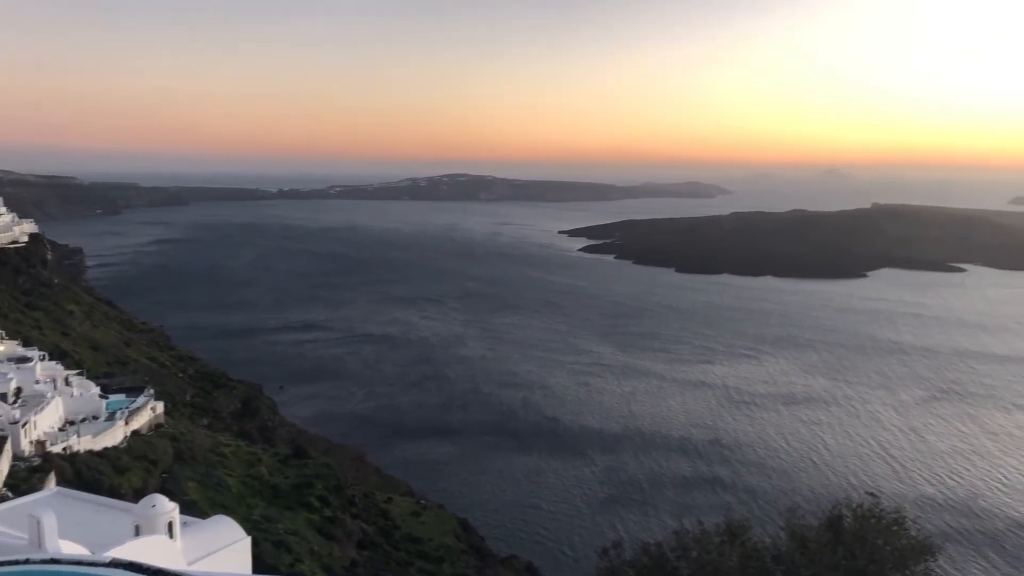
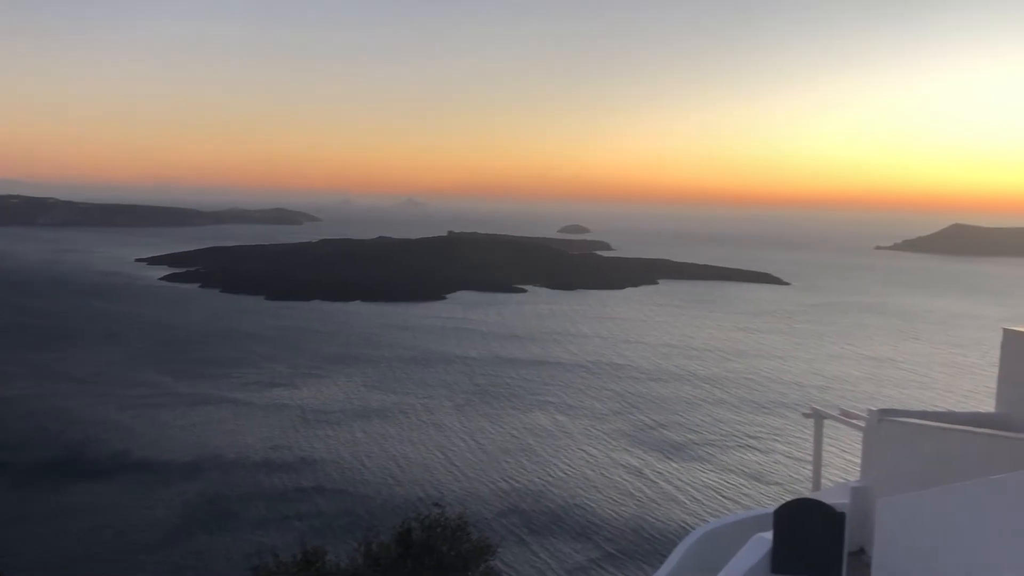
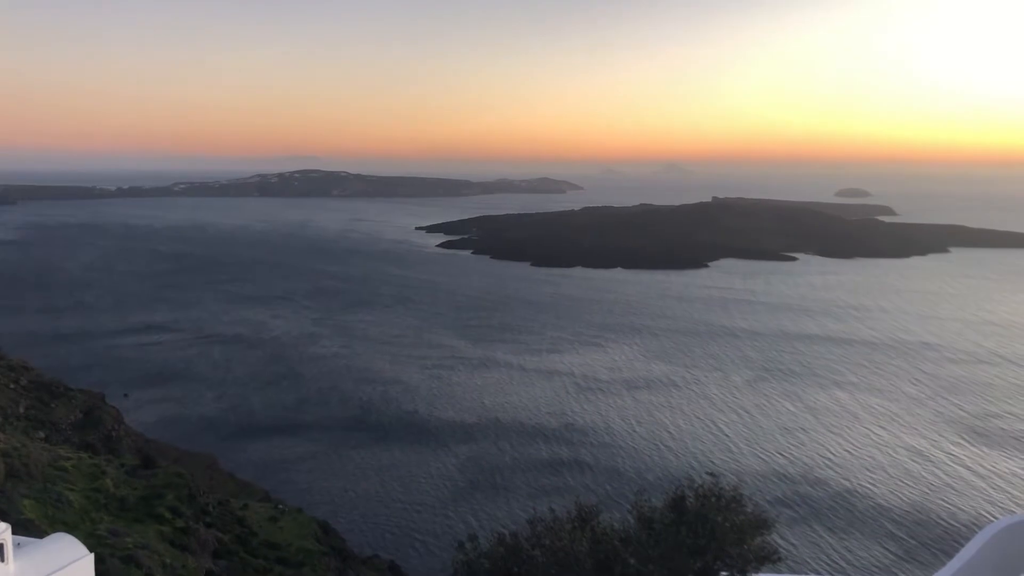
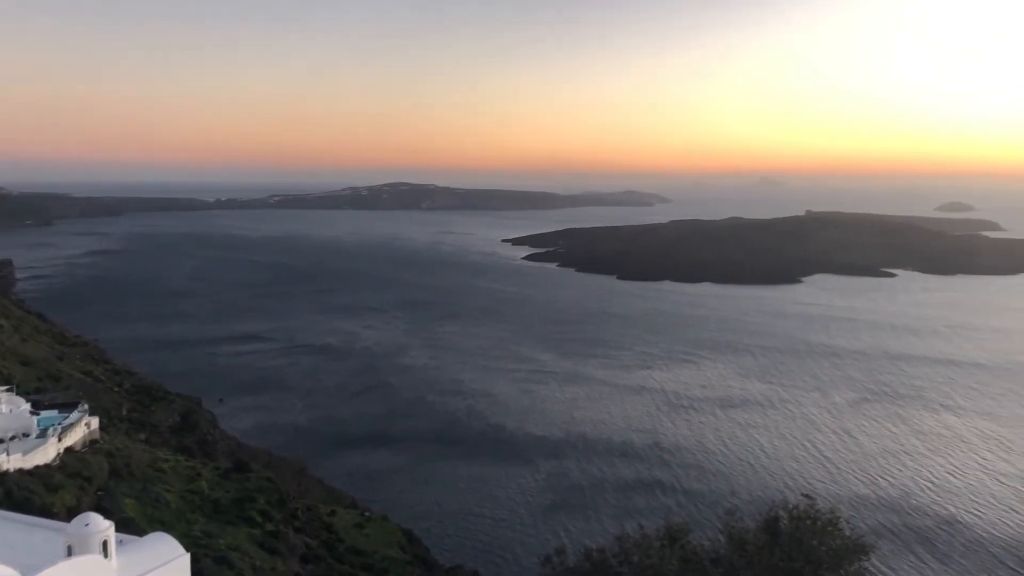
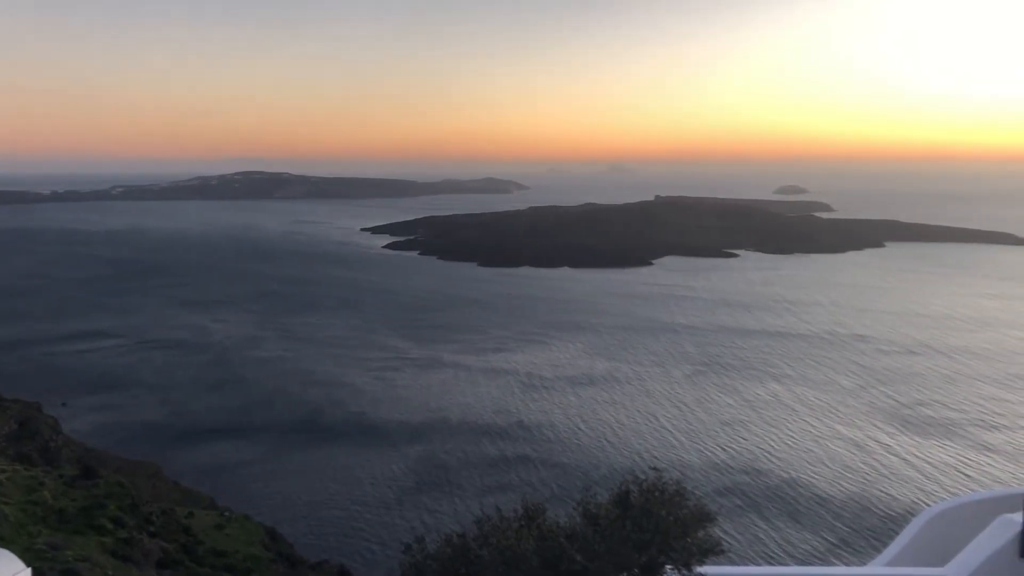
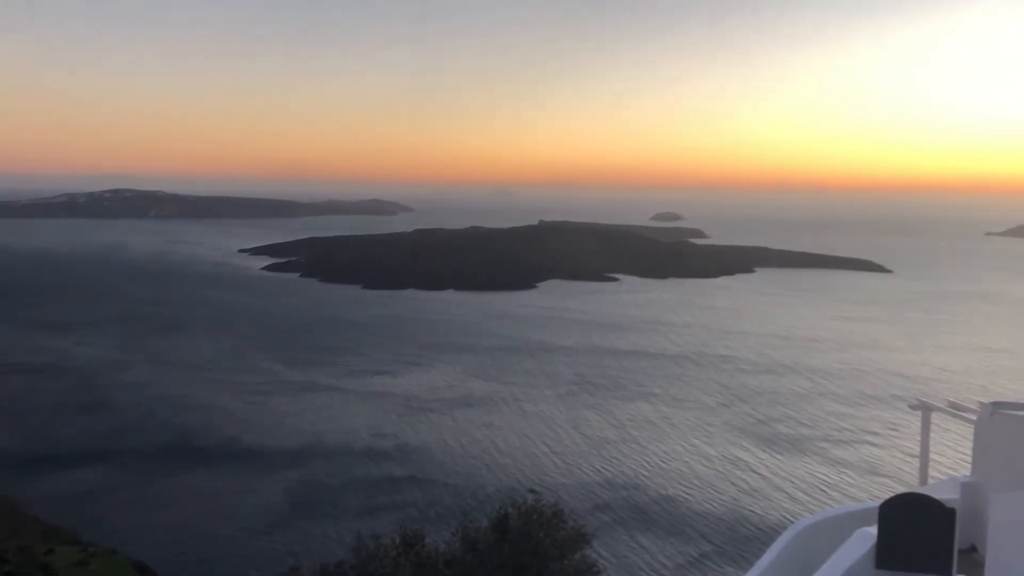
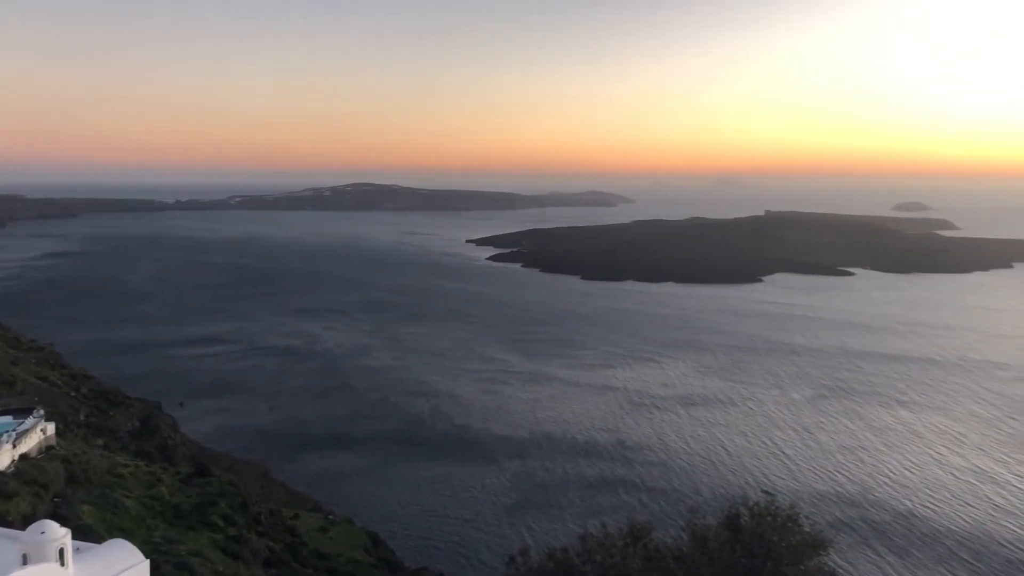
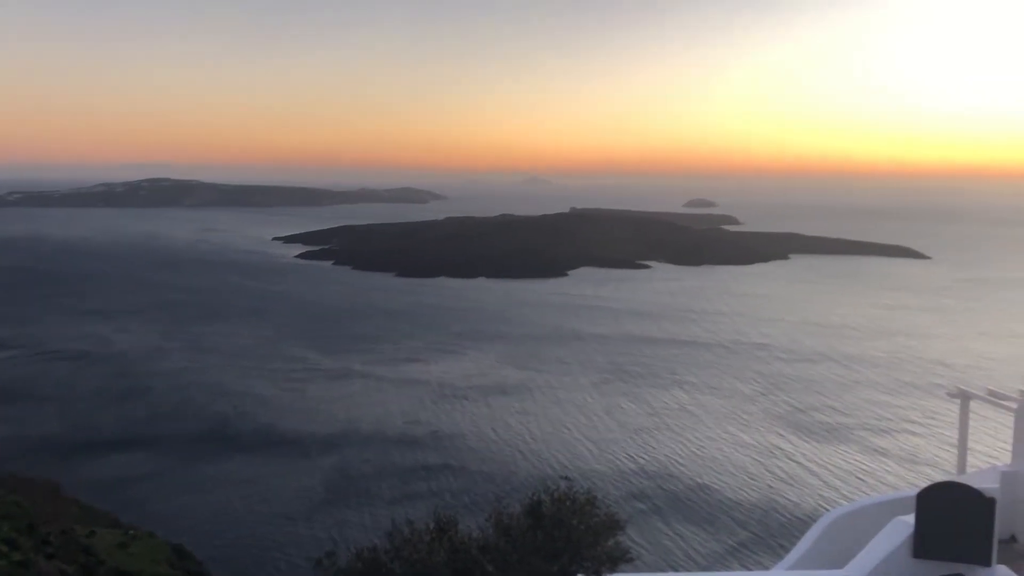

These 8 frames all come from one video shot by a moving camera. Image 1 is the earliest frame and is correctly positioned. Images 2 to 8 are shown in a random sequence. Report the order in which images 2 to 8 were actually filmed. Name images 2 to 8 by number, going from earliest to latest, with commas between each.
4, 7, 3, 5, 8, 6, 2
